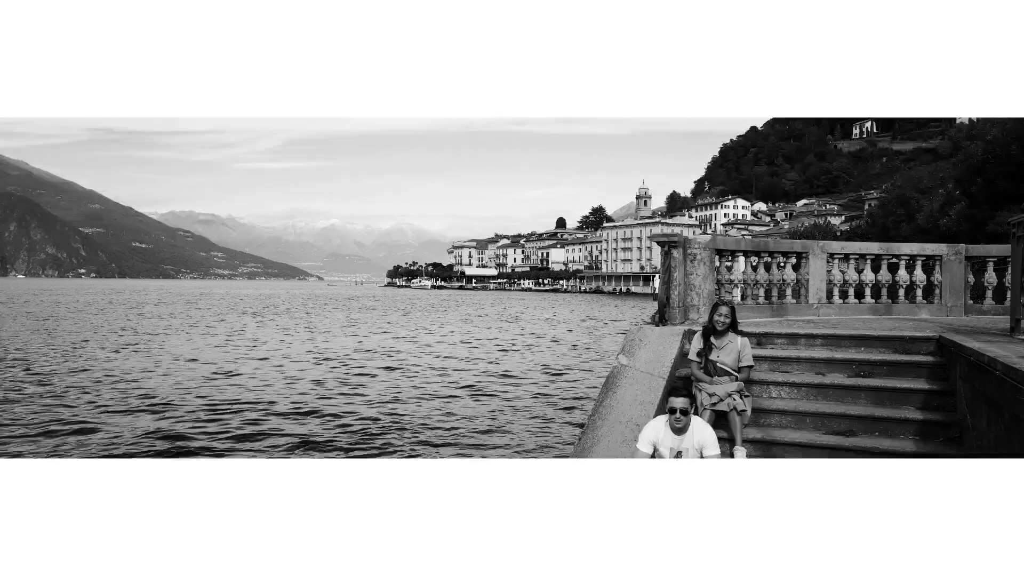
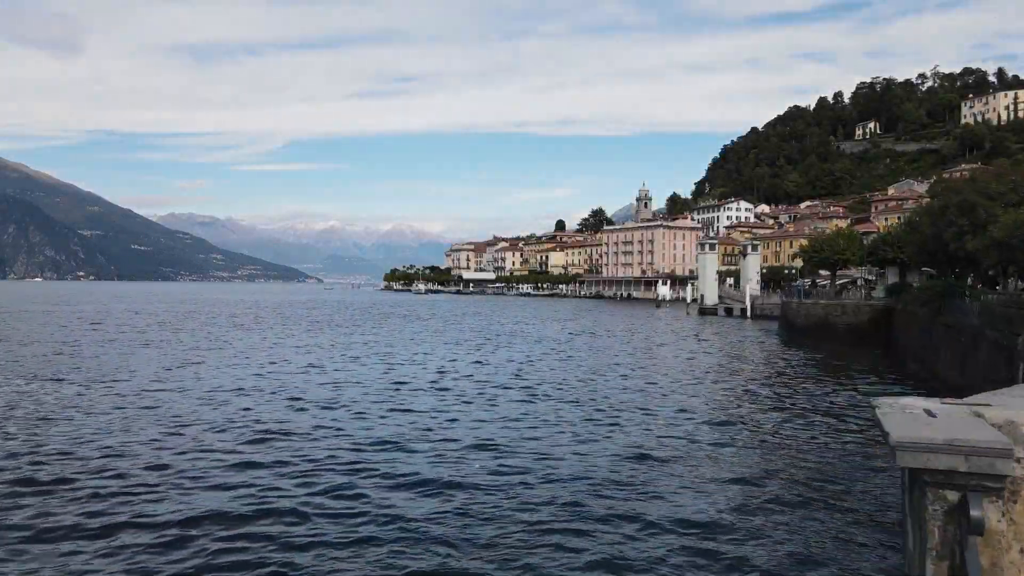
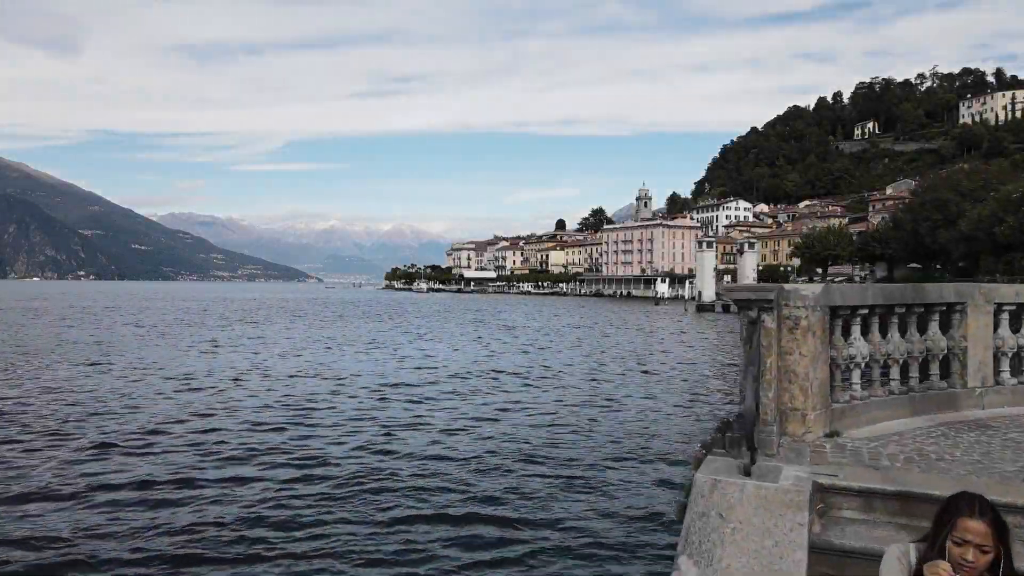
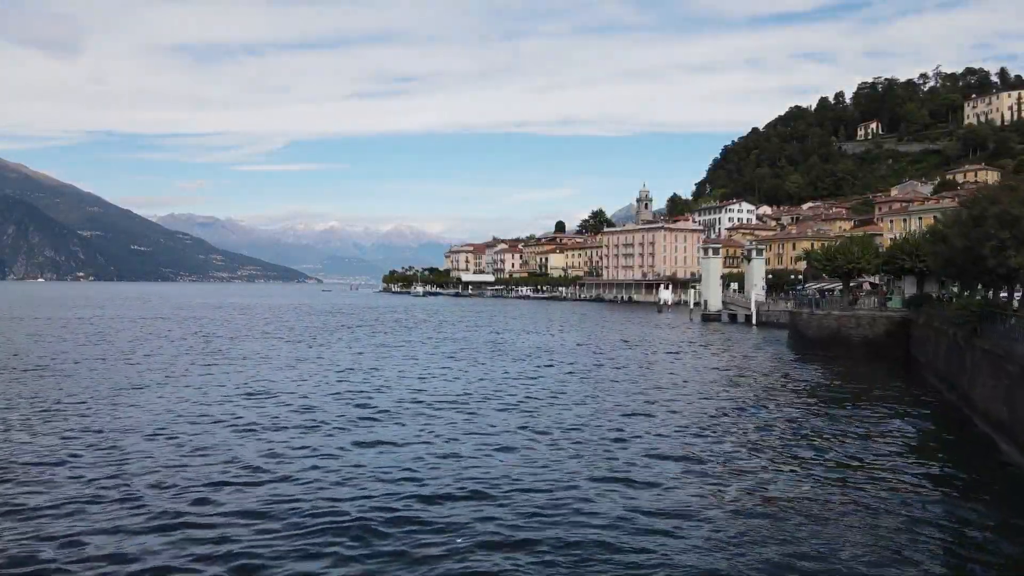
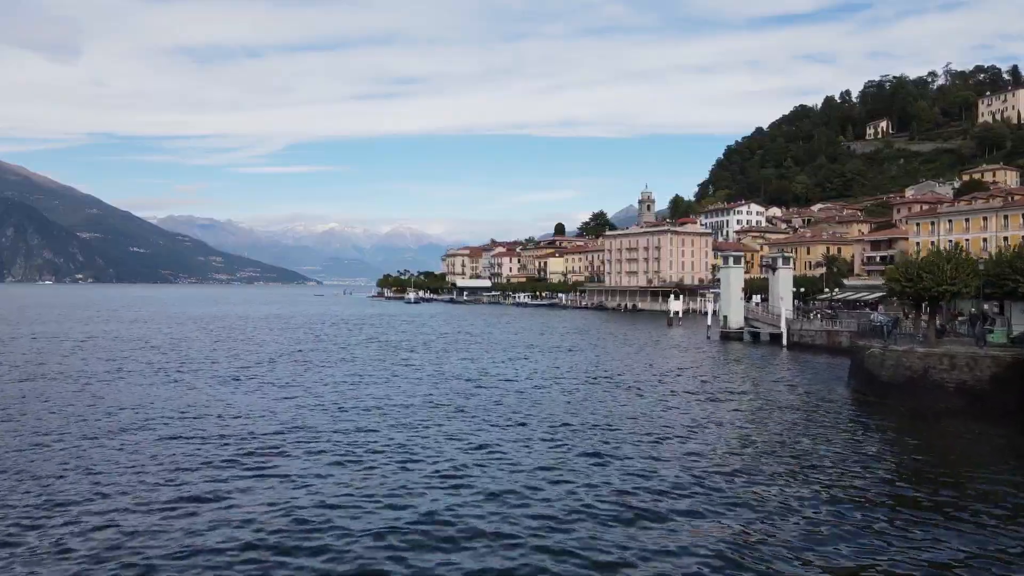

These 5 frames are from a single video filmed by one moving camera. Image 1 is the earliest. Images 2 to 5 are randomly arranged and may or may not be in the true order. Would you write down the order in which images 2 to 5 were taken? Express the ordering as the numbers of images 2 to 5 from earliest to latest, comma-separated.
3, 2, 4, 5
